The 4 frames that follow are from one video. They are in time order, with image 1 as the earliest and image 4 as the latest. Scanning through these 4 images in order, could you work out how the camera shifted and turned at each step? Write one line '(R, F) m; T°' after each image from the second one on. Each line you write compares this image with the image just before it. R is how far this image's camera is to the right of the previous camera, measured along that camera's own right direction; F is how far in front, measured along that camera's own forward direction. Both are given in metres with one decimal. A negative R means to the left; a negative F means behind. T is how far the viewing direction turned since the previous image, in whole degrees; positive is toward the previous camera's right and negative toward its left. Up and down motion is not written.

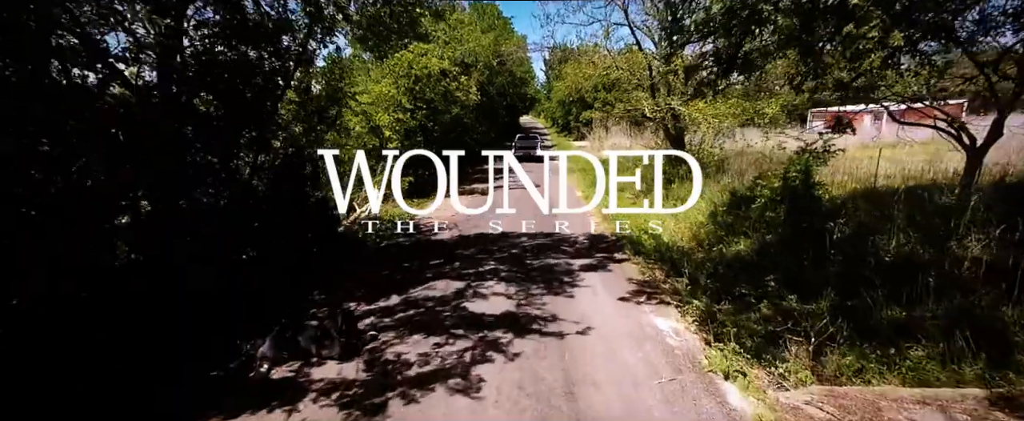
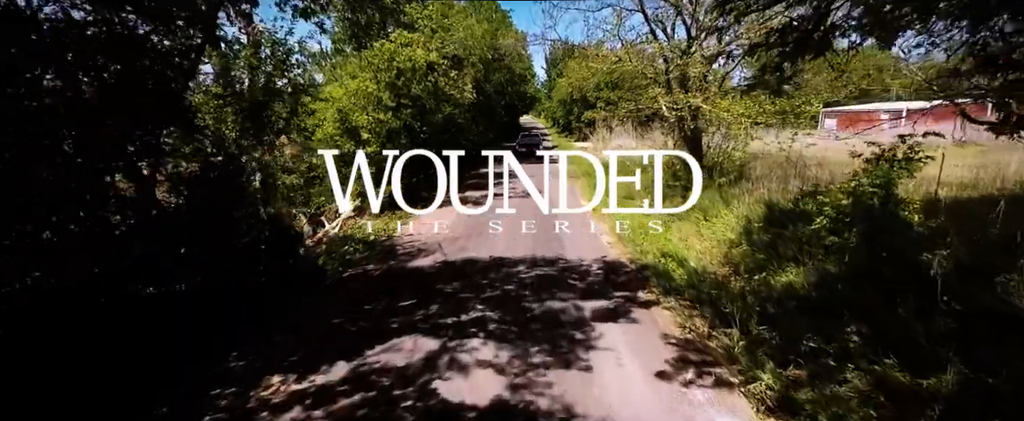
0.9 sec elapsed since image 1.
(+0.1, +1.6) m; 0°
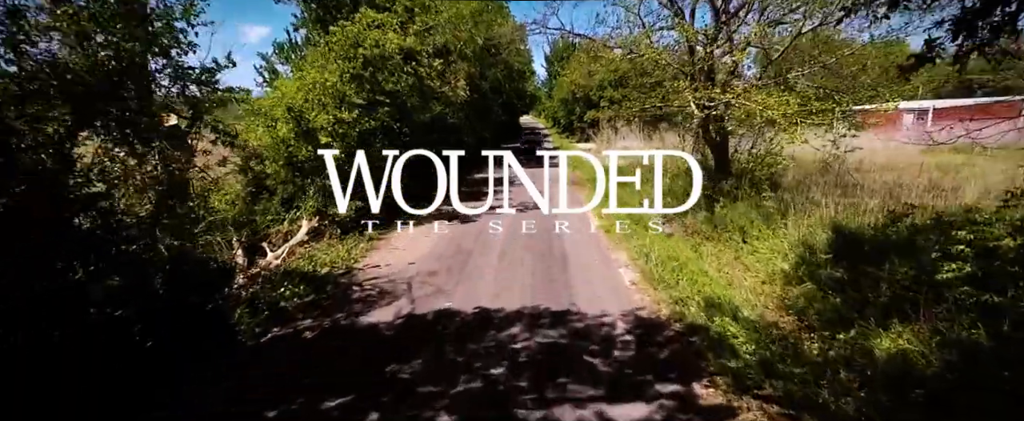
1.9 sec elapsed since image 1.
(+0.1, +1.9) m; 0°
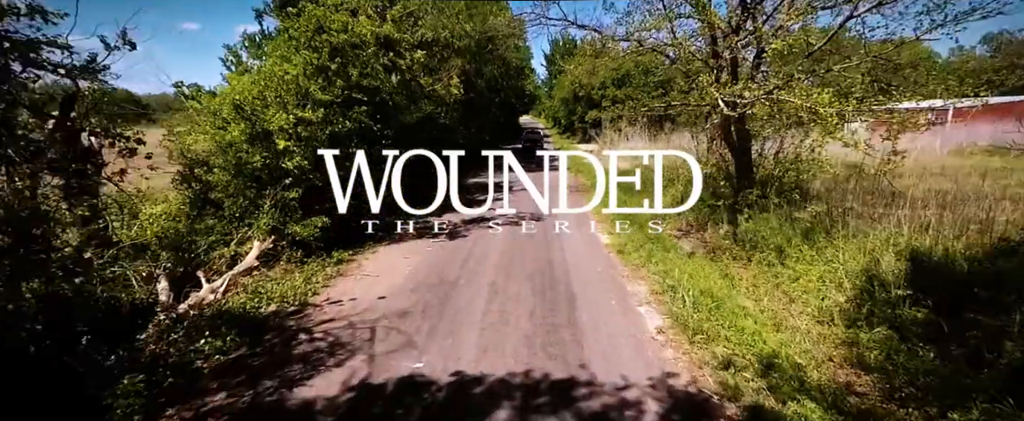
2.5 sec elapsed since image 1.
(+0.1, +1.3) m; 0°
